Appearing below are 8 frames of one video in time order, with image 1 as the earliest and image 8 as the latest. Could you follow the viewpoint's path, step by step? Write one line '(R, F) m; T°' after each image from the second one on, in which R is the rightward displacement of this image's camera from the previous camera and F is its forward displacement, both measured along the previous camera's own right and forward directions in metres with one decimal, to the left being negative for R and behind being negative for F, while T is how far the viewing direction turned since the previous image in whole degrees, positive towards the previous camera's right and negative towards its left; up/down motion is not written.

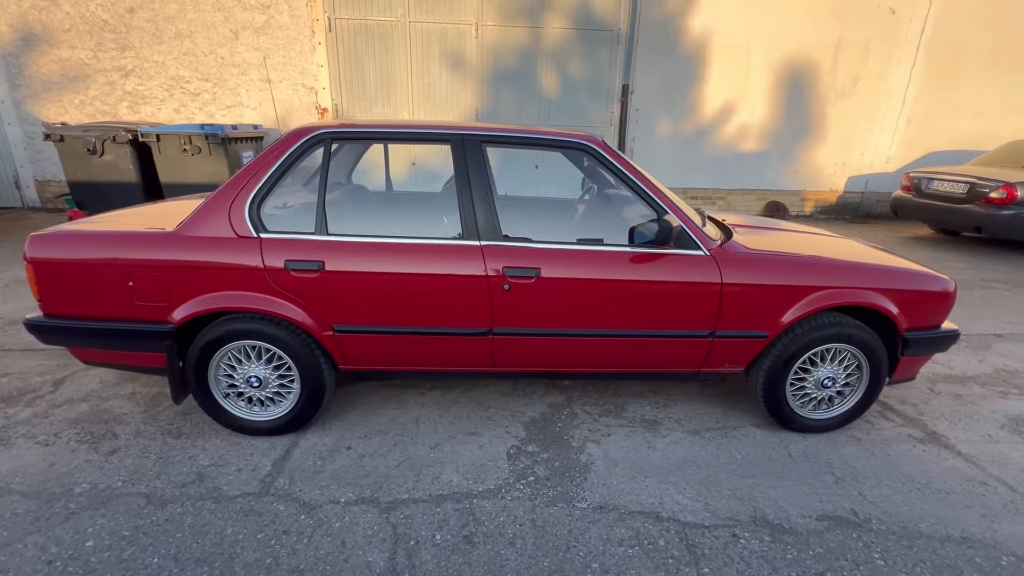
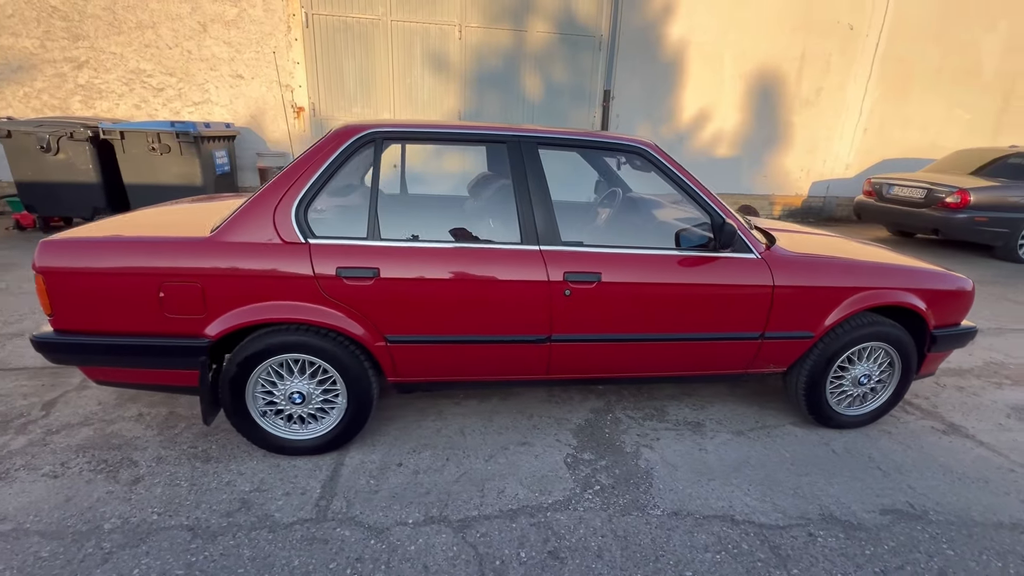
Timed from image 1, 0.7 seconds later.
(-0.5, +0.1) m; +5°
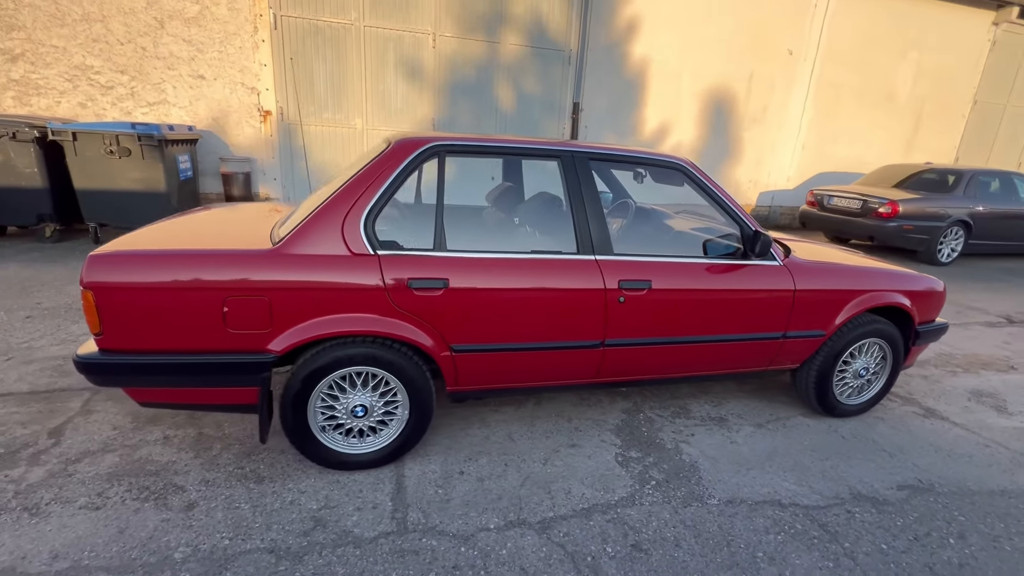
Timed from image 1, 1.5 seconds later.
(-0.6, -0.1) m; +7°
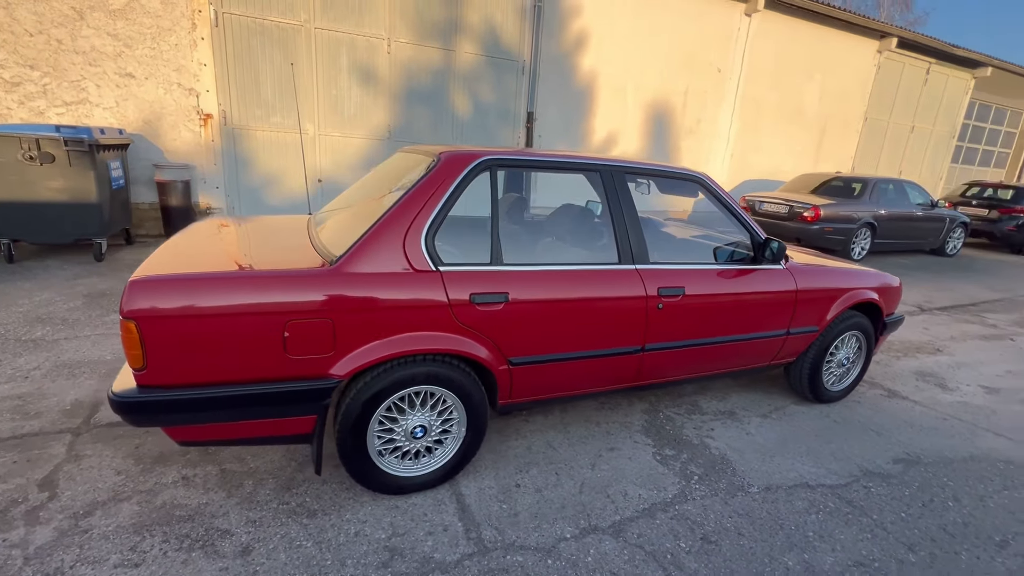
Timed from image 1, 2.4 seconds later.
(-0.6, 0.0) m; +9°
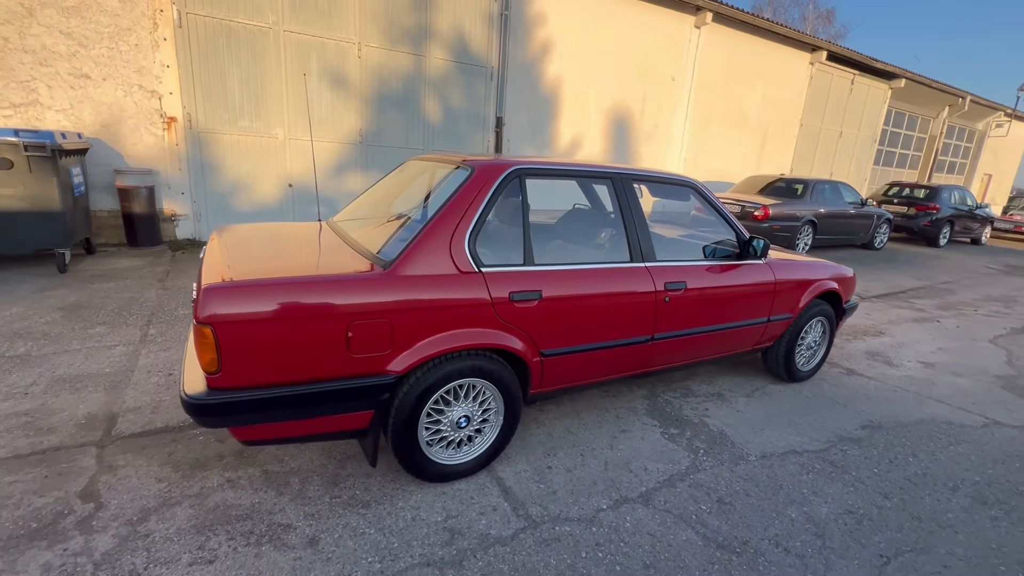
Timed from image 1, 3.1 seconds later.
(-0.4, -0.2) m; +6°
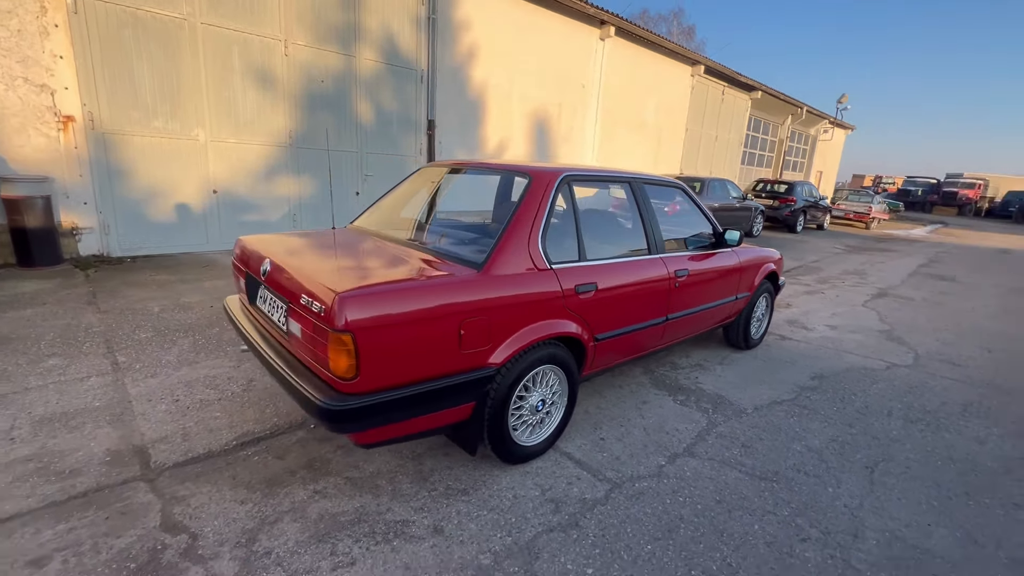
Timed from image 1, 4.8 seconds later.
(-0.9, -0.2) m; +12°
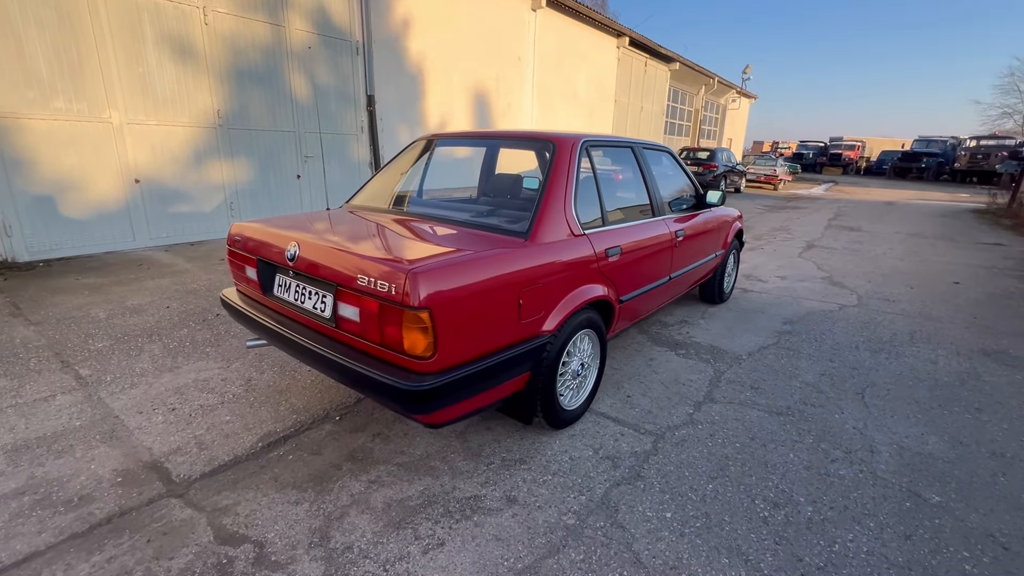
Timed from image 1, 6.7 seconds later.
(-0.6, +0.1) m; +8°
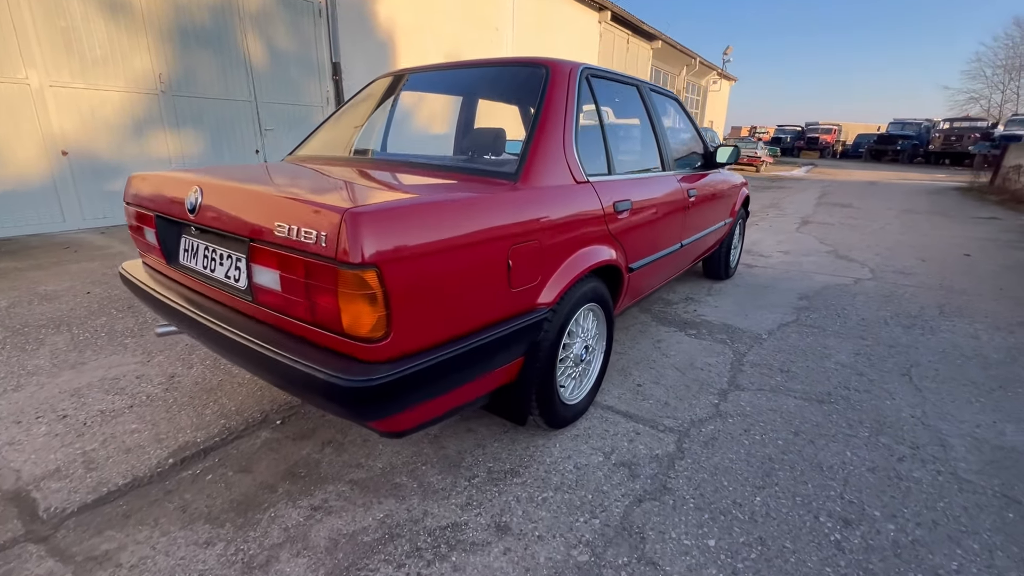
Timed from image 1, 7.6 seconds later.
(0.0, +0.6) m; +2°
